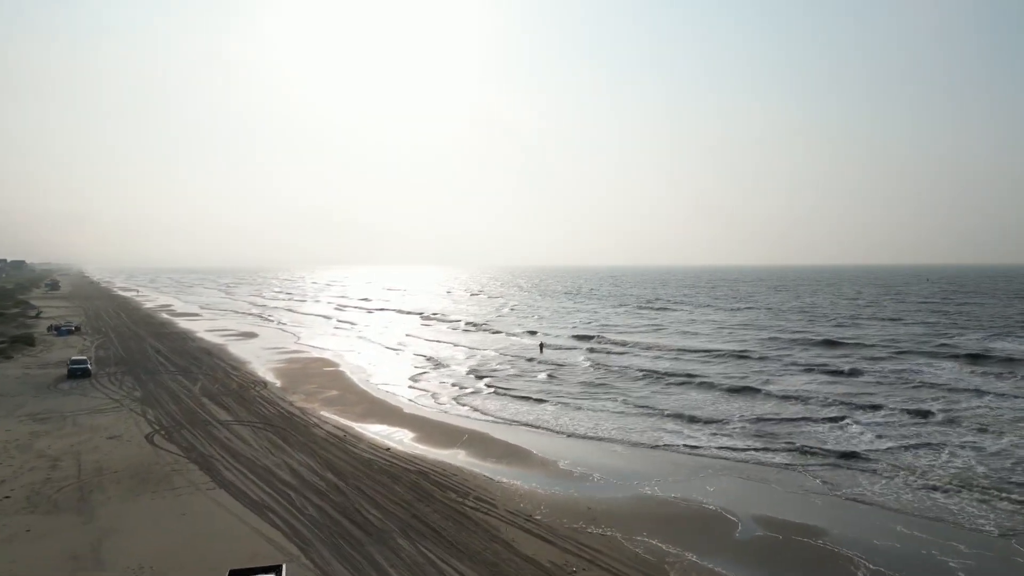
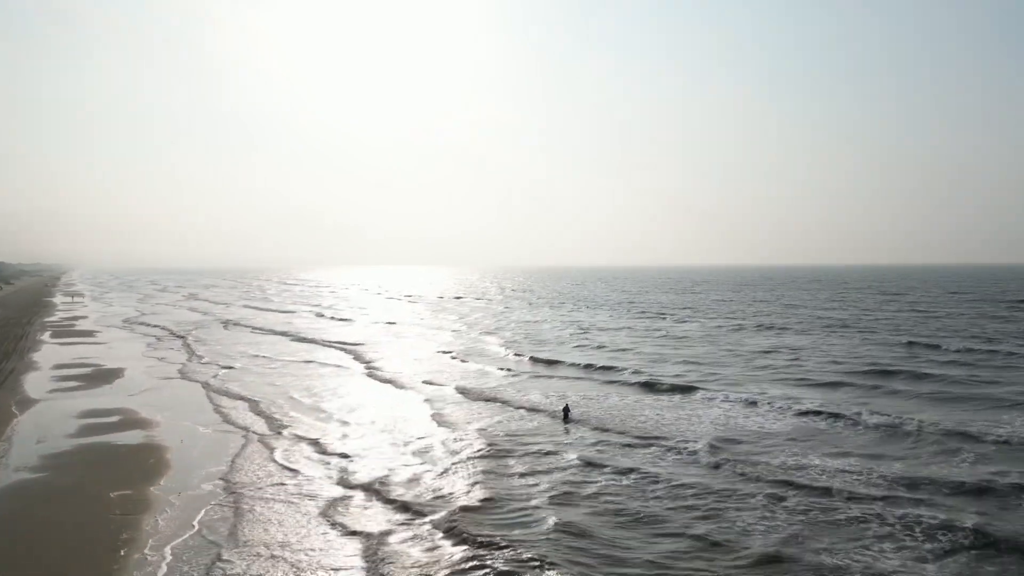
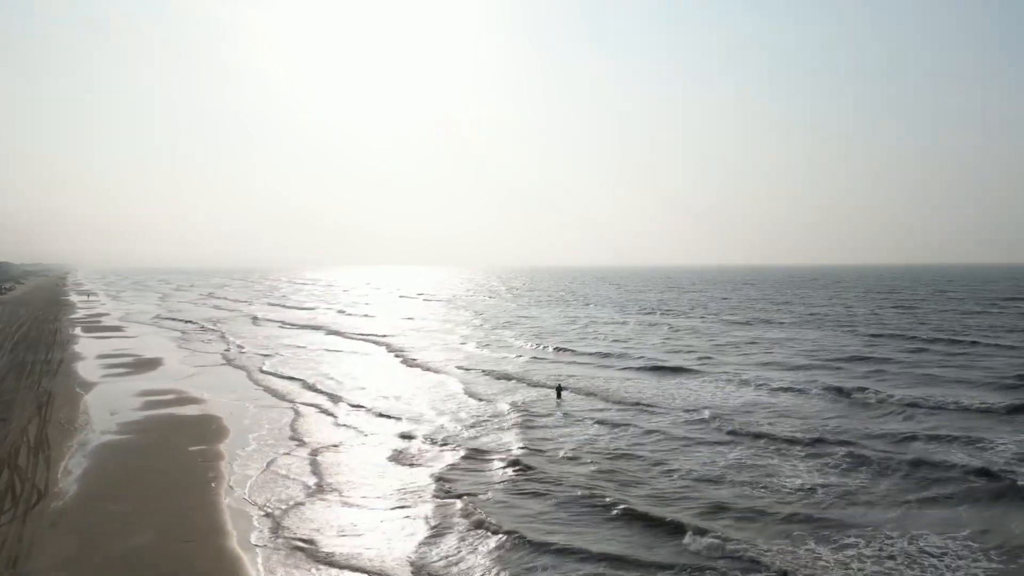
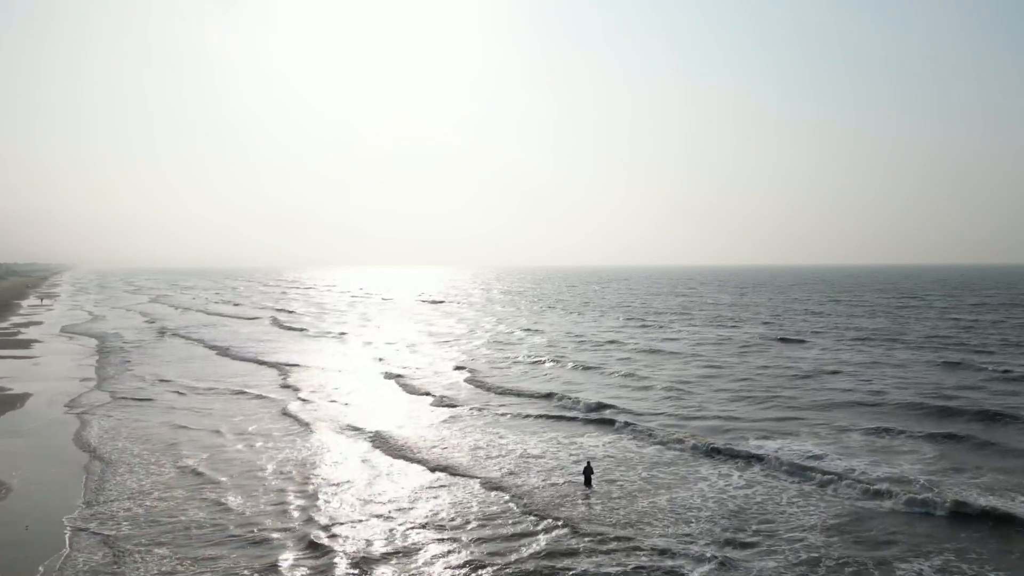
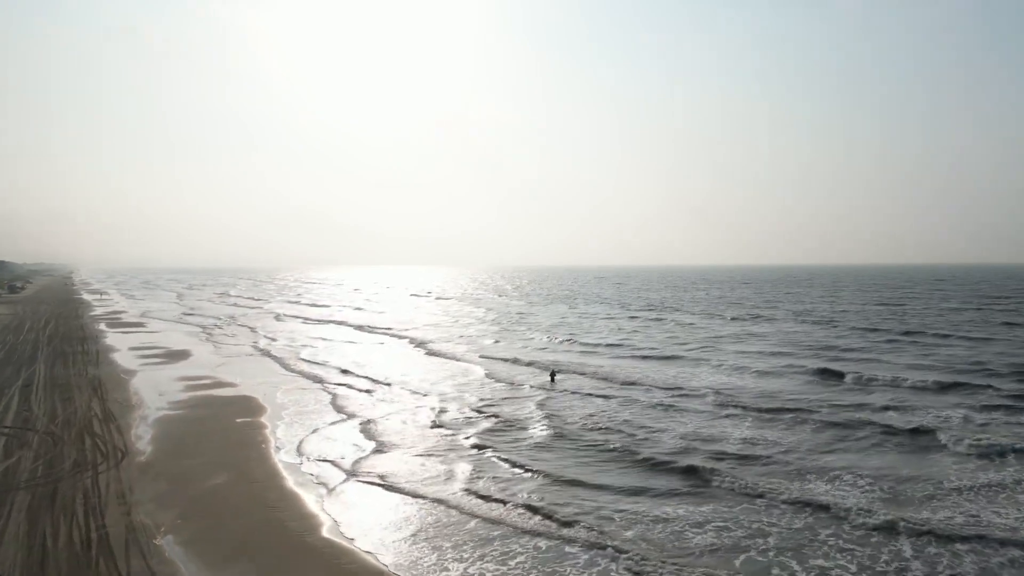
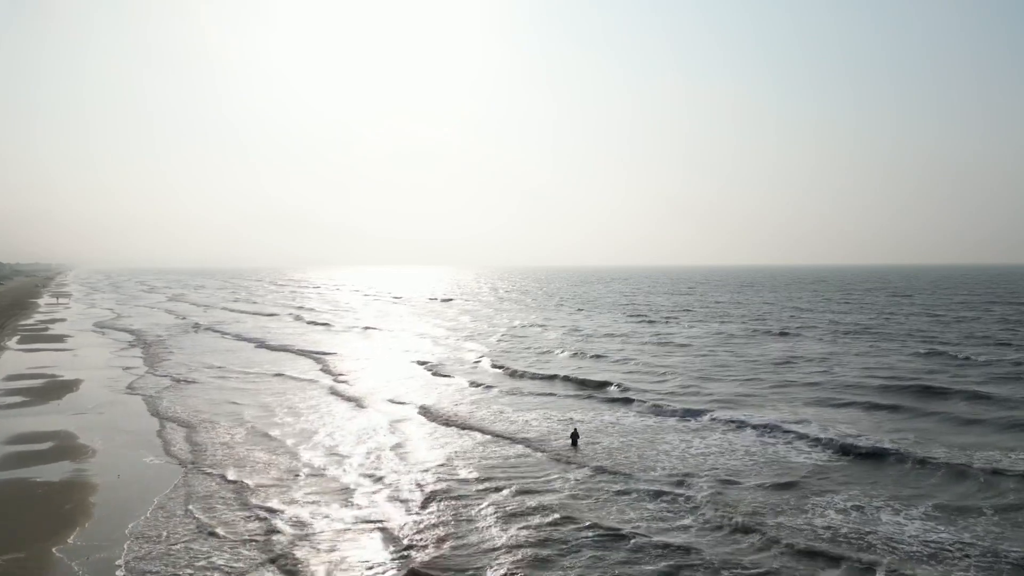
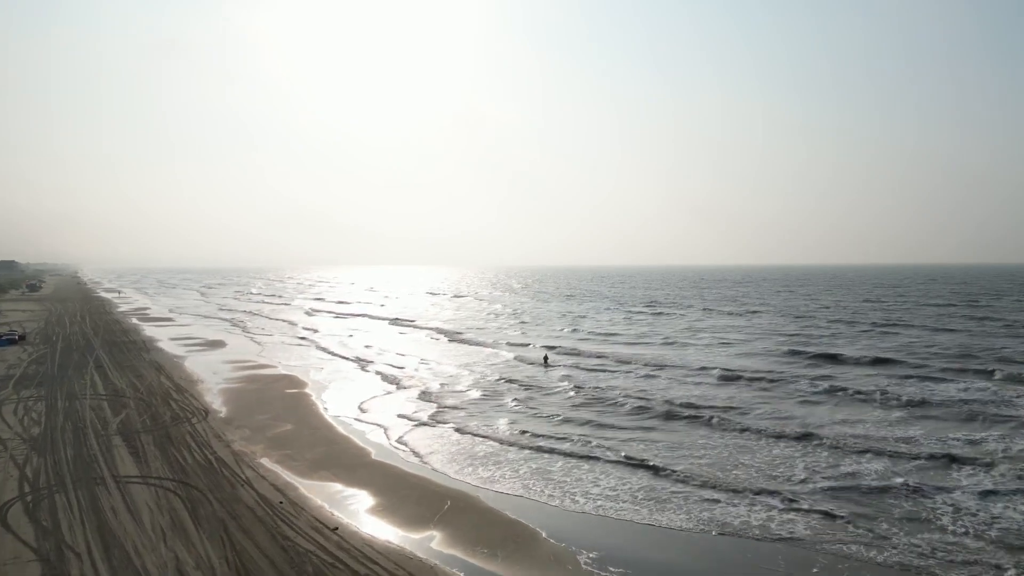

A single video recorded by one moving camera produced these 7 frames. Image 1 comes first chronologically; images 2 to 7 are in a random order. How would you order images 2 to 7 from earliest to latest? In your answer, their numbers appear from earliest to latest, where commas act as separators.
7, 5, 3, 2, 6, 4
